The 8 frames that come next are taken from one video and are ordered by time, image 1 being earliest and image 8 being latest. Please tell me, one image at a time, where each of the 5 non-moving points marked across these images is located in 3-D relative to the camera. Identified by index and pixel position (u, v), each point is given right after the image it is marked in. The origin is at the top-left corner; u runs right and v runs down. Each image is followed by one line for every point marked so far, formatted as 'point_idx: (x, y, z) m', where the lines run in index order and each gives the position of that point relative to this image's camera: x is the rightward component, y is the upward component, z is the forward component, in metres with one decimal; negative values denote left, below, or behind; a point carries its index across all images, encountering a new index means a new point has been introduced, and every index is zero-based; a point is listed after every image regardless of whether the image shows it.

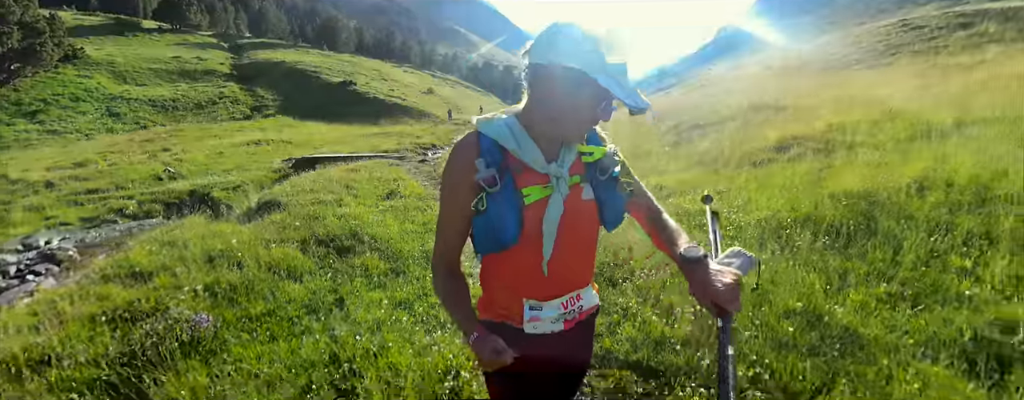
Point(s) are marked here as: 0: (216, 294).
0: (-4.6, -1.4, +6.8) m
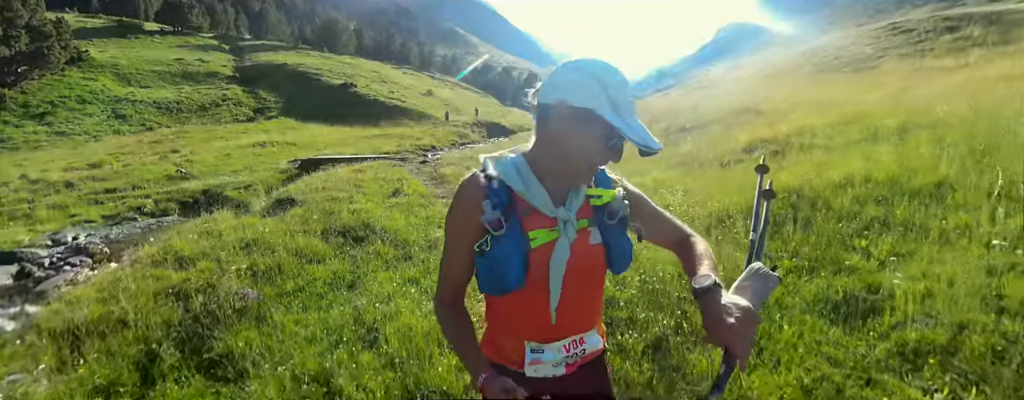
0: (-4.8, -1.3, +8.0) m
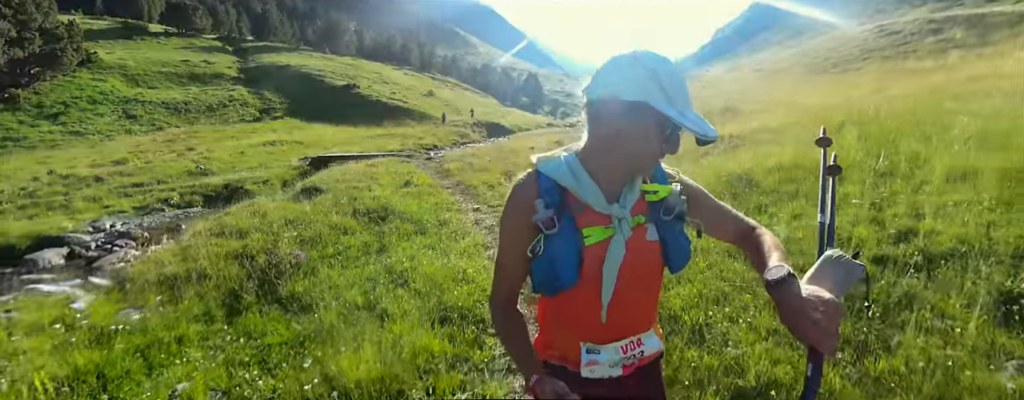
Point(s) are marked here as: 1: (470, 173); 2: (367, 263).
0: (-4.8, -0.9, +9.7) m
1: (-2.1, +1.3, +19.8) m
2: (-3.0, -1.2, +8.7) m
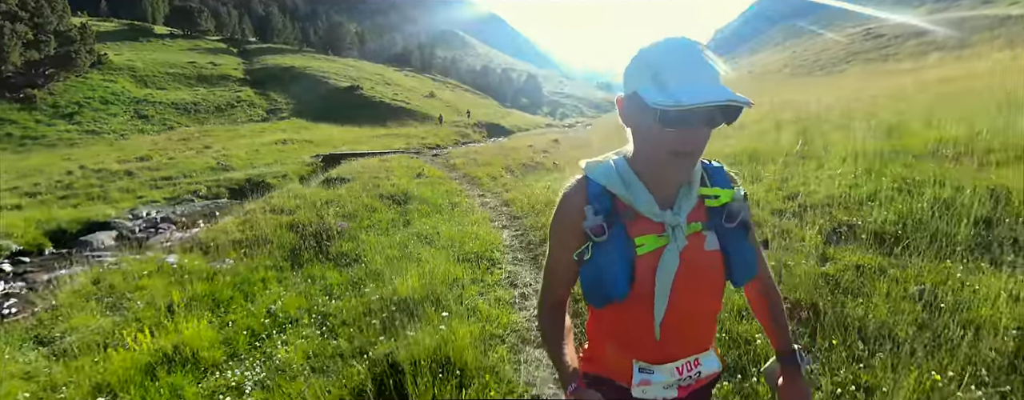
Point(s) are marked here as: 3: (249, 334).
0: (-4.8, -0.4, +11.7) m
1: (-2.1, +1.7, +21.8) m
2: (-3.0, -0.7, +10.6) m
3: (-4.3, -2.0, +6.5) m
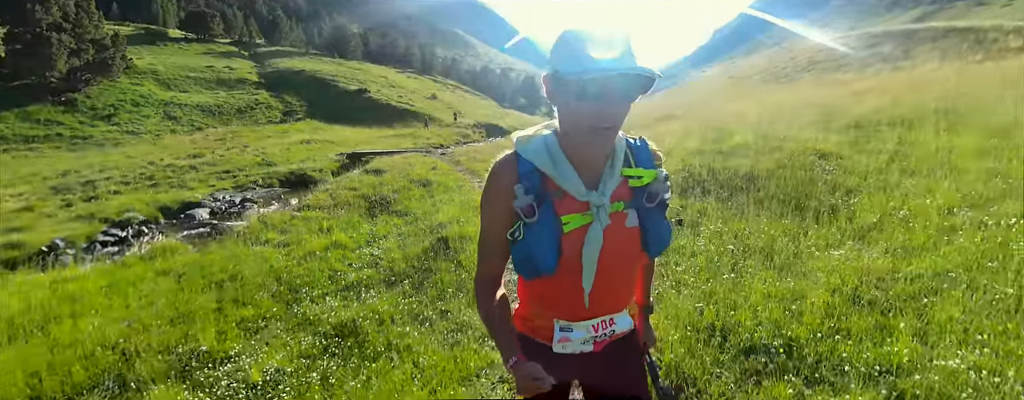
0: (-5.4, +0.4, +18.2) m
1: (-2.7, +2.6, +28.3) m
2: (-3.6, +0.1, +17.2) m
3: (-4.9, -1.1, +13.0) m
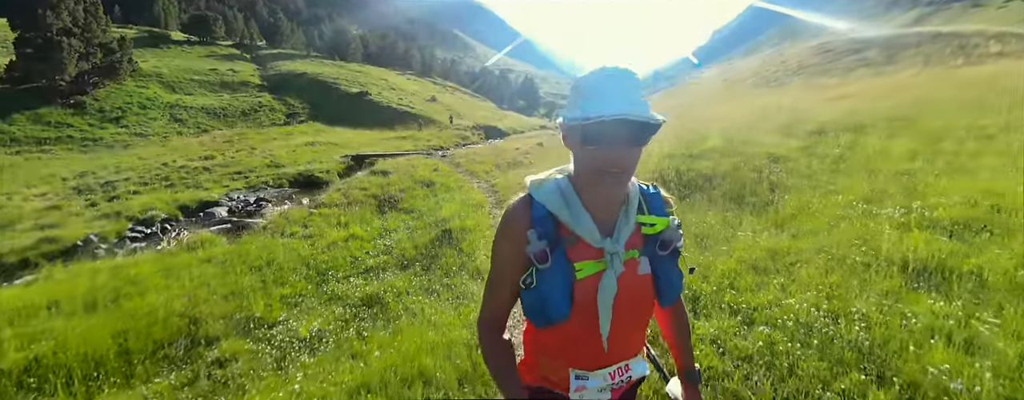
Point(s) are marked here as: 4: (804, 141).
0: (-5.6, +0.5, +20.0) m
1: (-2.9, +2.6, +30.2) m
2: (-3.8, +0.2, +19.0) m
3: (-5.1, -1.0, +14.8) m
4: (+12.7, +2.5, +17.3) m
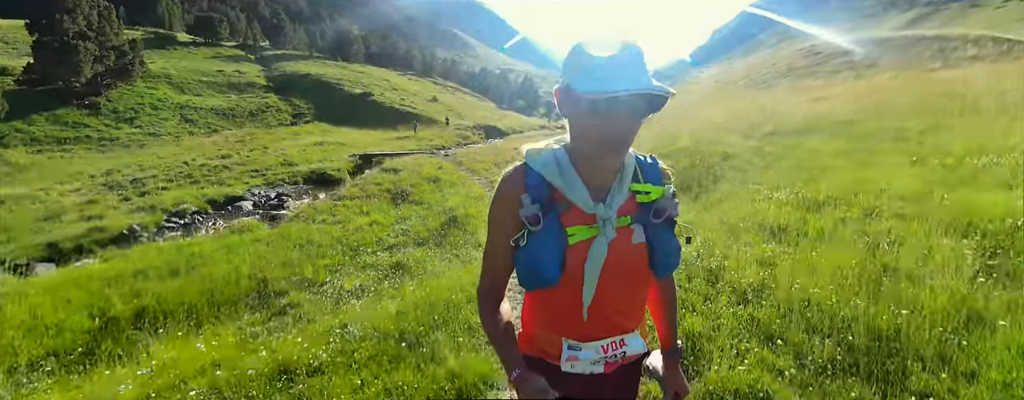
0: (-5.8, +0.9, +22.8) m
1: (-3.1, +3.0, +32.9) m
2: (-4.0, +0.6, +21.7) m
3: (-5.3, -0.7, +17.6) m
4: (+12.5, +2.9, +20.1) m
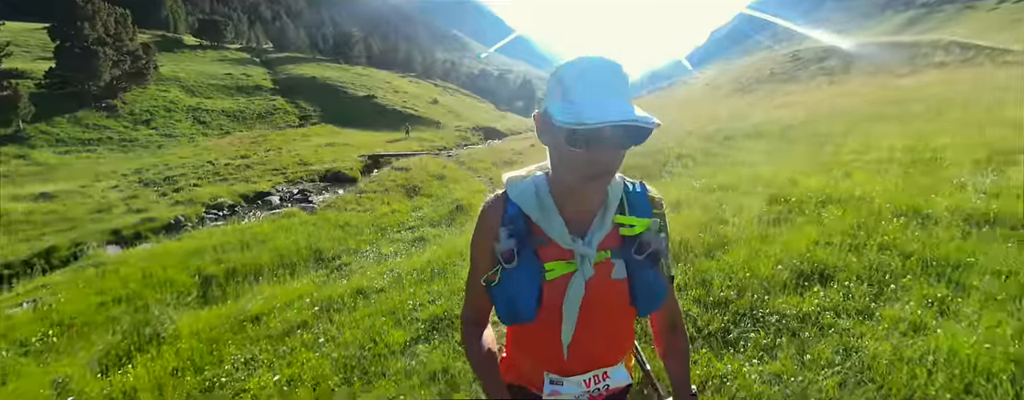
0: (-6.1, +1.3, +26.7) m
1: (-3.5, +3.5, +36.9) m
2: (-4.3, +1.0, +25.7) m
3: (-5.6, -0.2, +21.6) m
4: (+12.2, +3.3, +24.1) m
